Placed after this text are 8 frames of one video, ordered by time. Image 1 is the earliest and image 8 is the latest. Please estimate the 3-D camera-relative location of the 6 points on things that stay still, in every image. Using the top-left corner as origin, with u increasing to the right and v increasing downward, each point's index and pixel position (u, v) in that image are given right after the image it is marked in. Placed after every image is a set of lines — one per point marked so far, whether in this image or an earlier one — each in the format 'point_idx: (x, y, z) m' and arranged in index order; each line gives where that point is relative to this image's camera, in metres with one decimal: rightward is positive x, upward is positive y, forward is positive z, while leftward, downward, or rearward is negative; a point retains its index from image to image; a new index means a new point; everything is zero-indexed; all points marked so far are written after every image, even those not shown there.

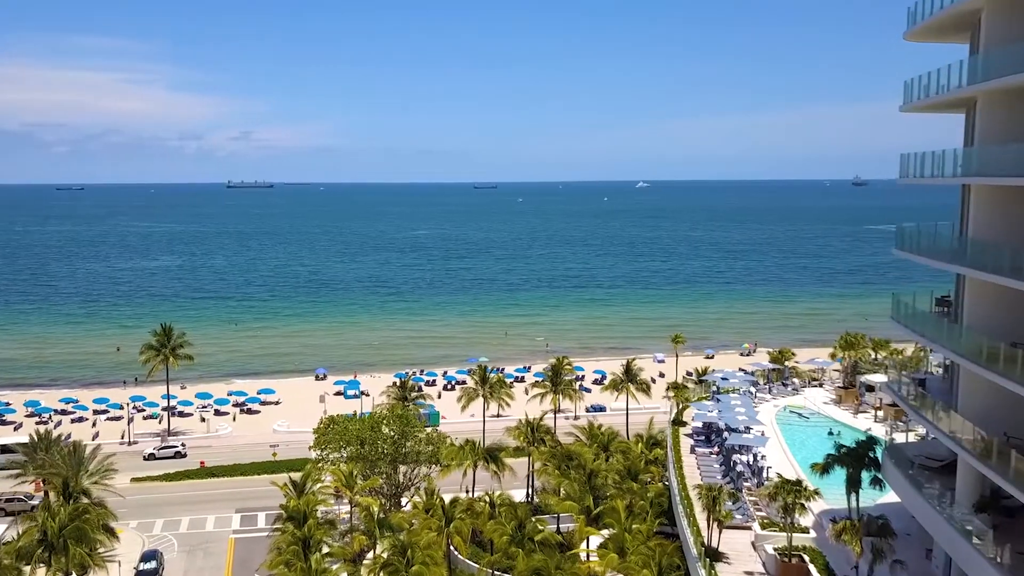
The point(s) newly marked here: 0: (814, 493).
0: (+7.3, -5.0, +17.5) m
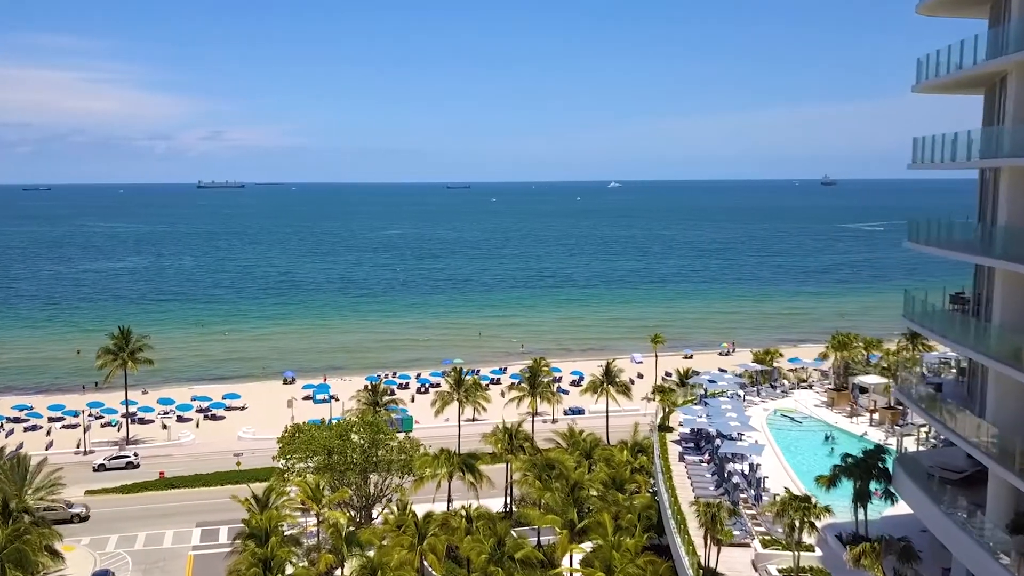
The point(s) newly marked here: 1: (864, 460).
0: (+6.9, -5.0, +16.0) m
1: (+8.5, -4.2, +17.7) m
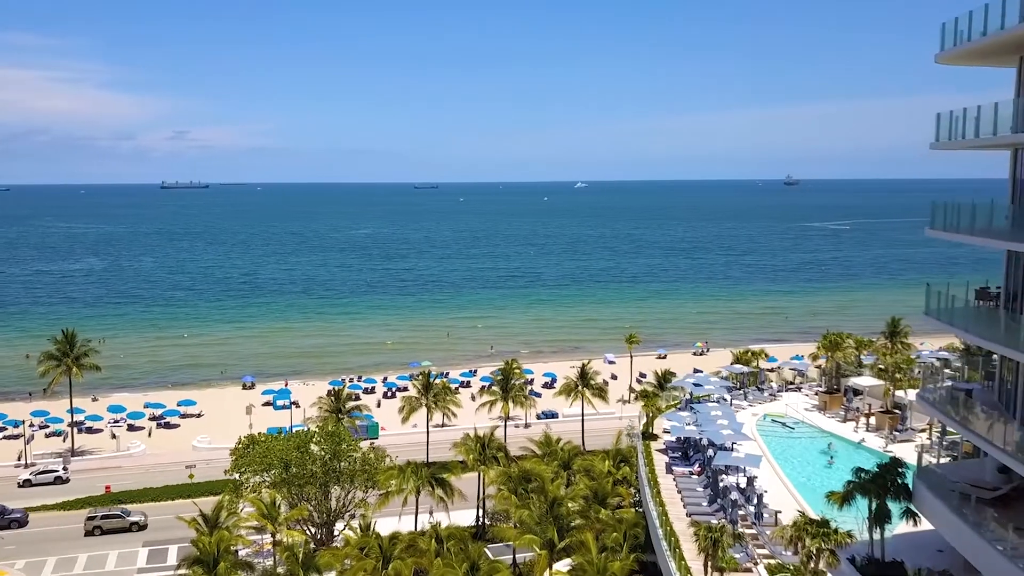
0: (+6.5, -4.9, +14.2) m
1: (+8.0, -4.1, +15.9) m
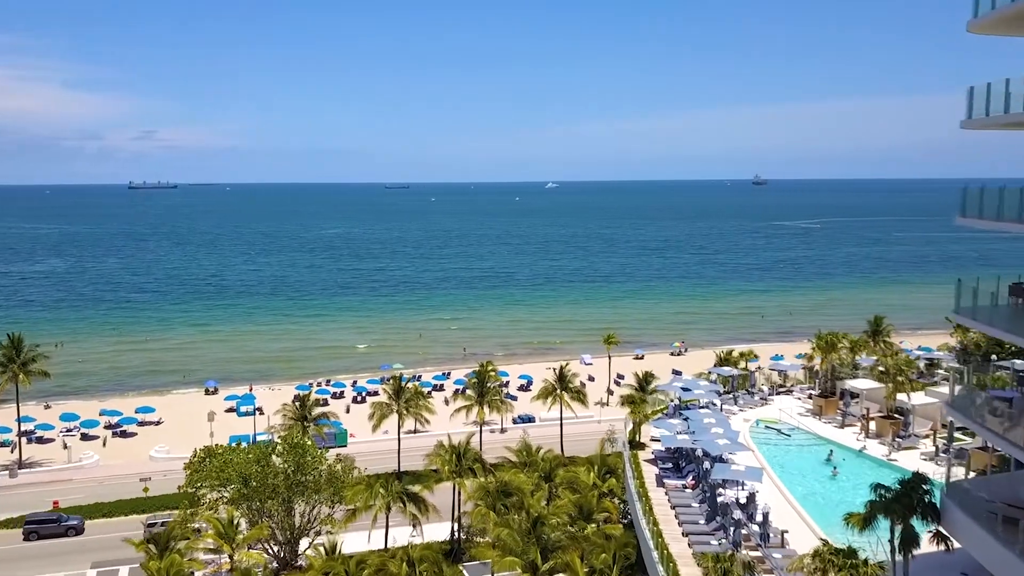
0: (+6.2, -4.8, +12.5) m
1: (+7.7, -4.0, +14.3) m
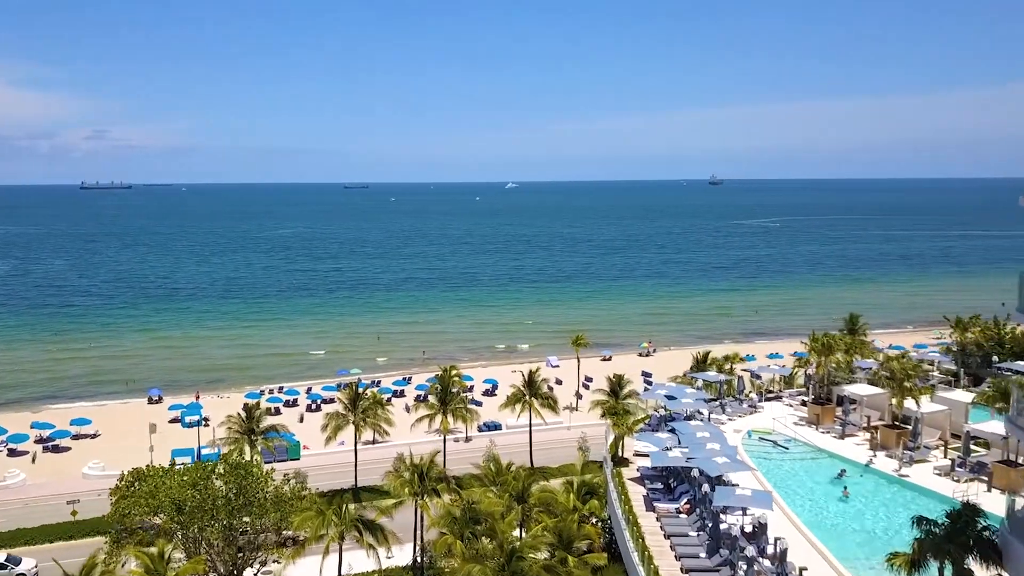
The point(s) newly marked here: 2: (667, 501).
0: (+5.9, -4.8, +10.1) m
1: (+7.3, -3.9, +12.0) m
2: (+4.1, -5.7, +19.4) m
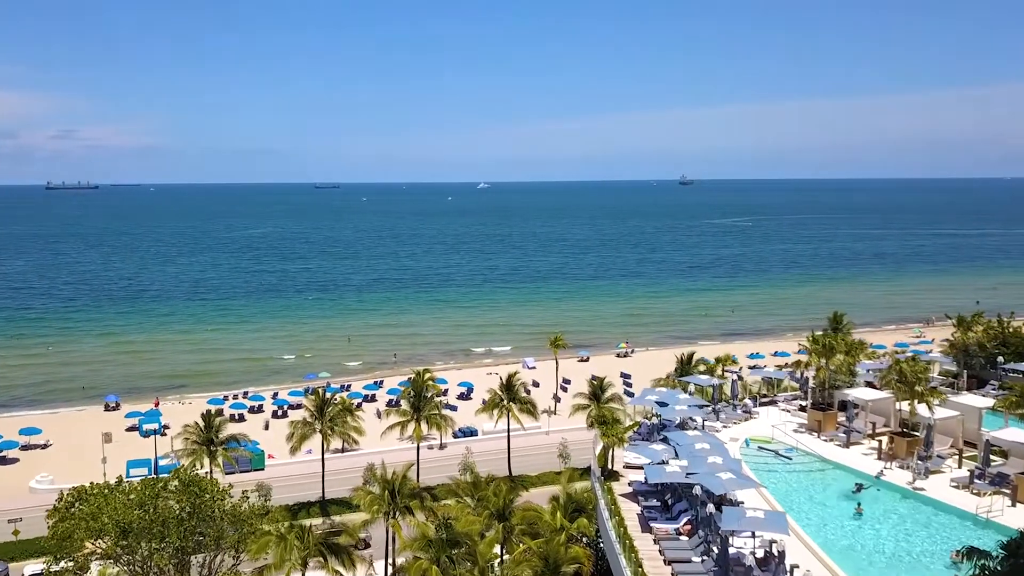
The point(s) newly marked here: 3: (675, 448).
0: (+5.8, -4.7, +8.4) m
1: (+7.1, -3.9, +10.3) m
2: (+3.7, -5.6, +17.6) m
3: (+4.3, -4.2, +19.2) m
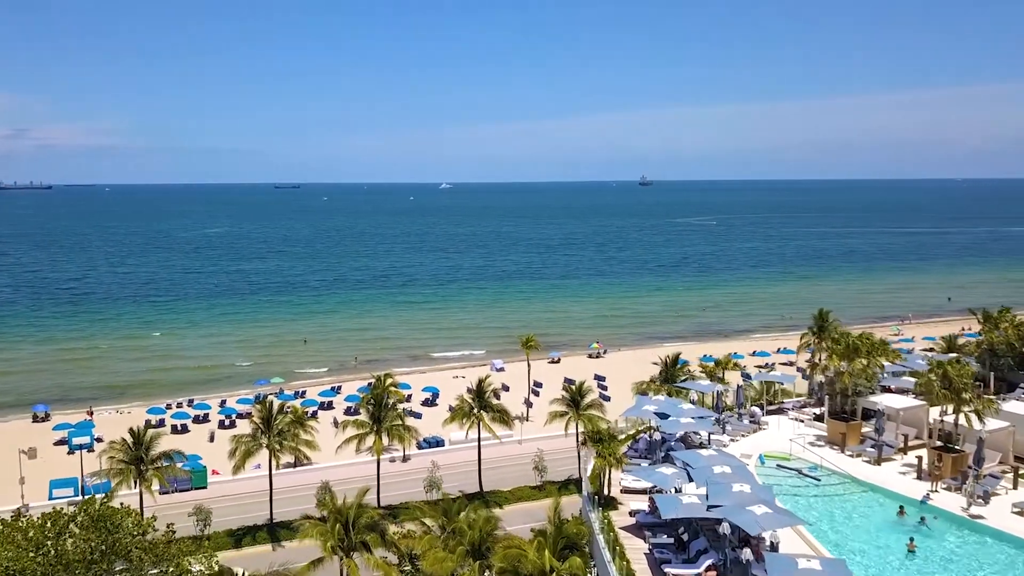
0: (+5.9, -4.5, +5.2) m
1: (+7.1, -3.6, +7.2) m
2: (+3.3, -5.4, +14.3) m
3: (+3.9, -4.0, +16.0) m
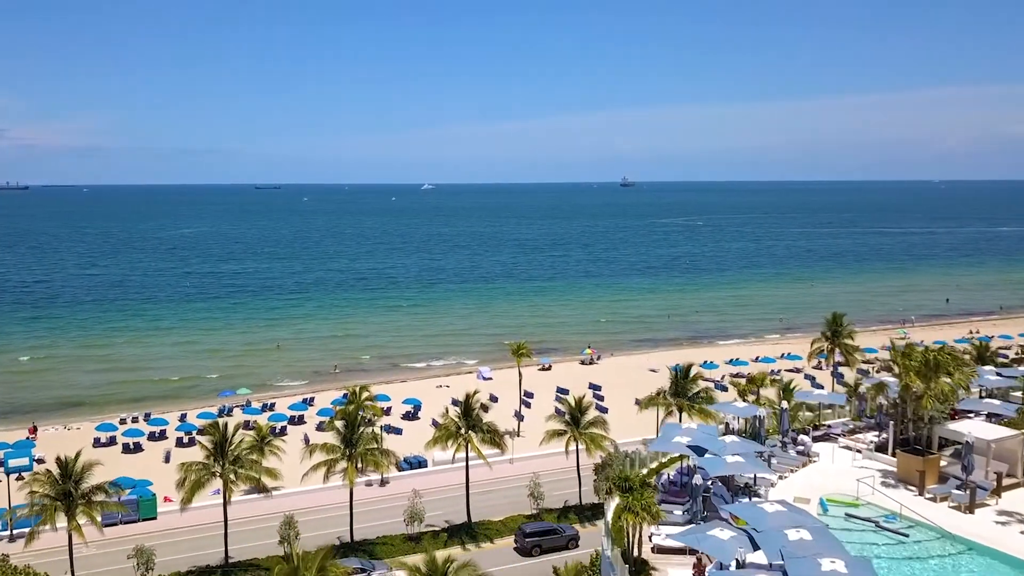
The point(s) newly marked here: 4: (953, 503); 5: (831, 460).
0: (+6.3, -4.5, +1.4) m
1: (+7.4, -3.7, +3.4) m
2: (+3.5, -5.5, +10.4) m
3: (+3.9, -4.1, +12.1) m
4: (+9.1, -4.4, +14.9) m
5: (+7.6, -4.1, +17.2) m
